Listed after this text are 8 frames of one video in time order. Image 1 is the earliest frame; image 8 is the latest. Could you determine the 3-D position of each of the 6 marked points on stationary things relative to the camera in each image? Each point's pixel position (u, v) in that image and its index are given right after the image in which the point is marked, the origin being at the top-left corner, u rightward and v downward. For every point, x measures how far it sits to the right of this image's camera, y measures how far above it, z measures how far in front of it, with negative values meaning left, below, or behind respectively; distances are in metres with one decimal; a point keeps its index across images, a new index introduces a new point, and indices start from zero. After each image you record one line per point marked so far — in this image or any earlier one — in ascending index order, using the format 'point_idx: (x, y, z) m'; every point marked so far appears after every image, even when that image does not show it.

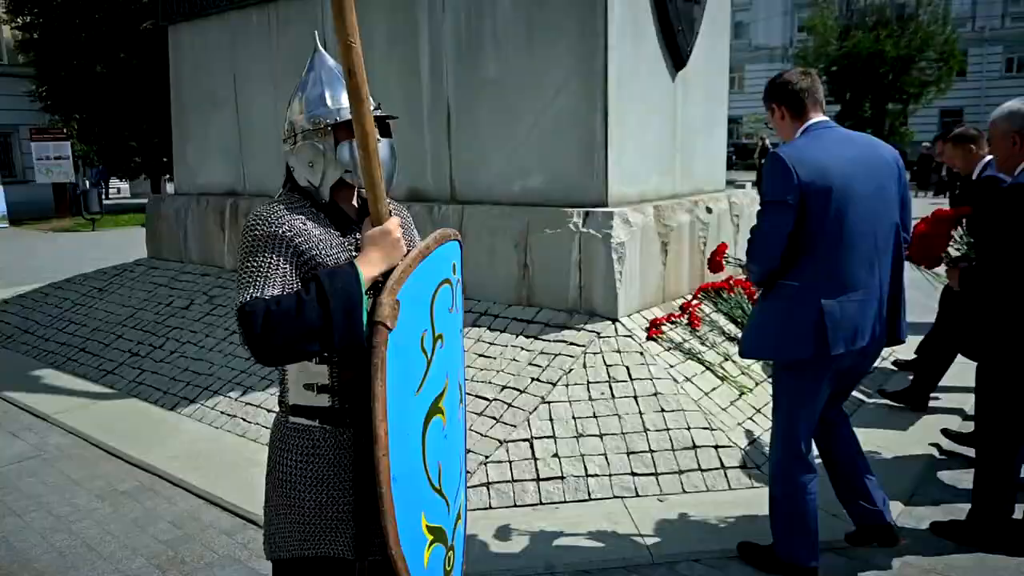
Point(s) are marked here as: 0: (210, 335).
0: (-2.7, -0.4, +6.3) m
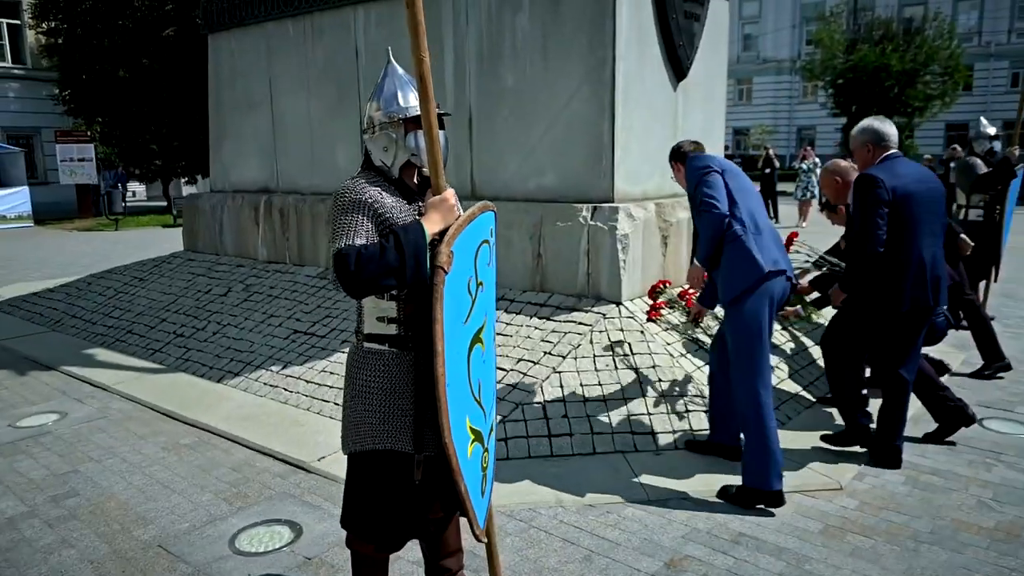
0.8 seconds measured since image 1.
0: (-2.5, -0.3, +6.9) m
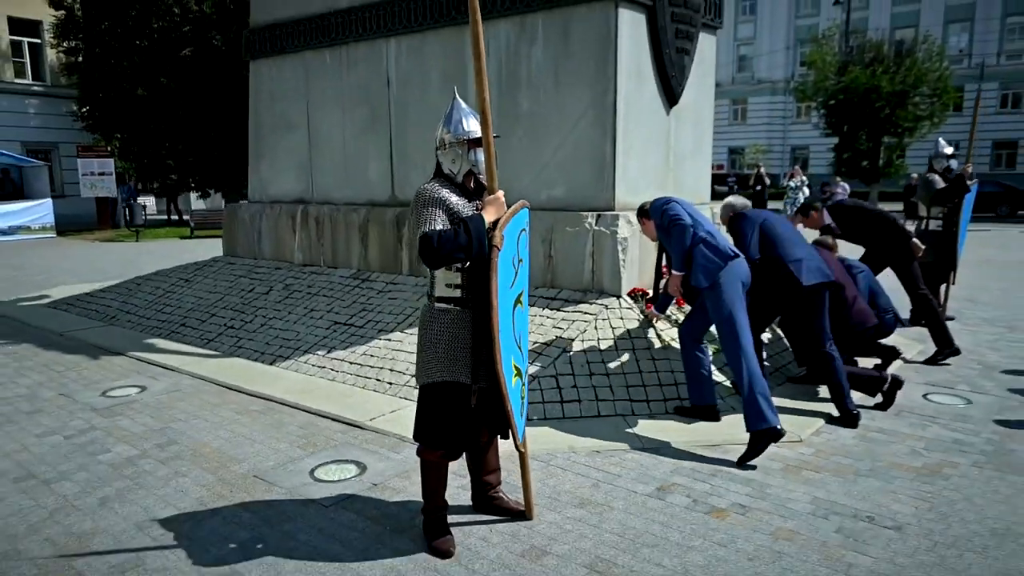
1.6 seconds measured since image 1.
0: (-2.4, -0.2, +7.8) m
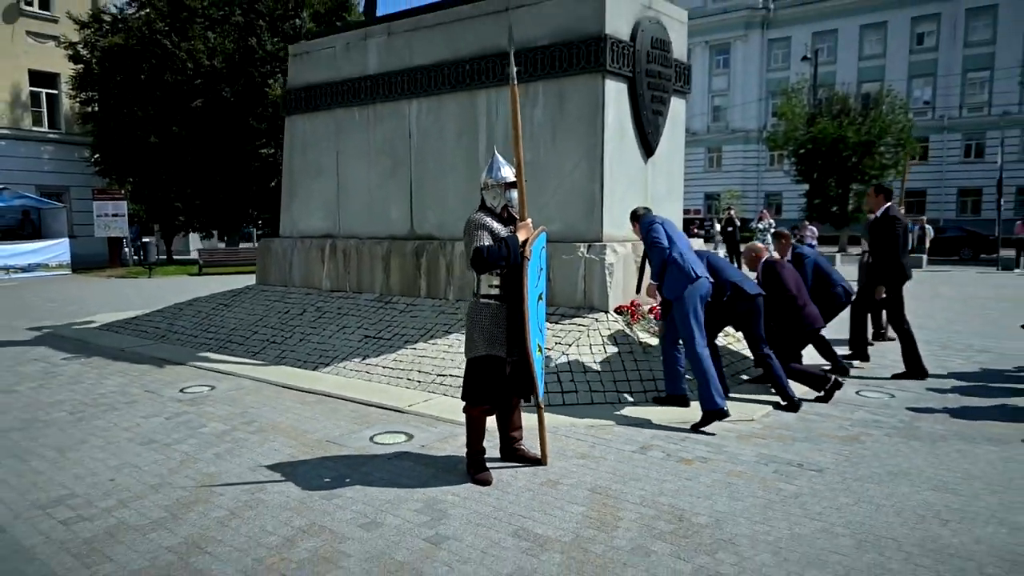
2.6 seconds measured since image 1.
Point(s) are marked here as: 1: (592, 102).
0: (-2.3, -0.5, +9.1) m
1: (+0.9, +2.1, +8.0) m
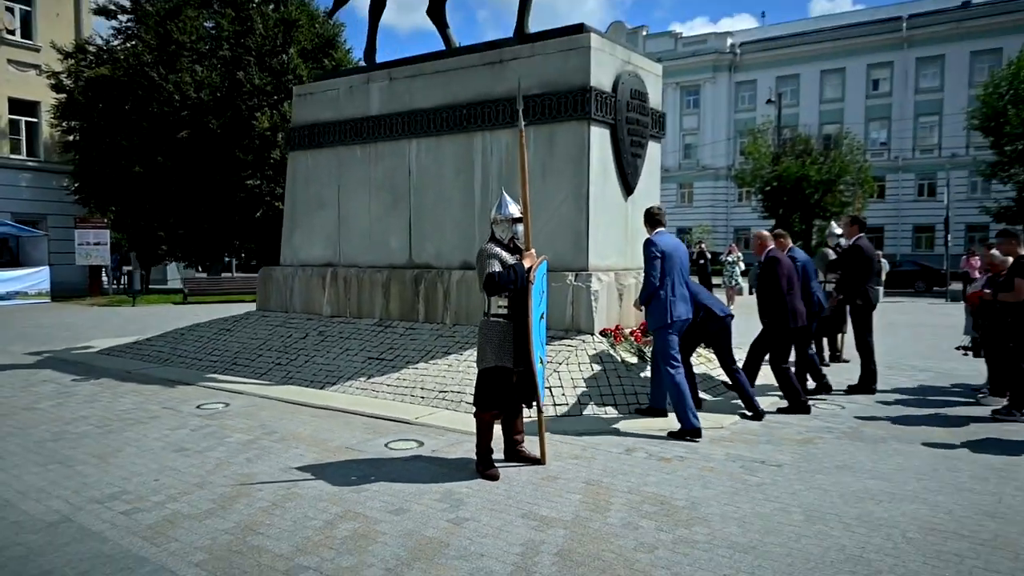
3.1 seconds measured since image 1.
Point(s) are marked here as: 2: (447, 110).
0: (-2.5, -0.9, +9.7) m
1: (+0.8, +1.8, +8.8) m
2: (-0.9, +2.5, +9.9) m
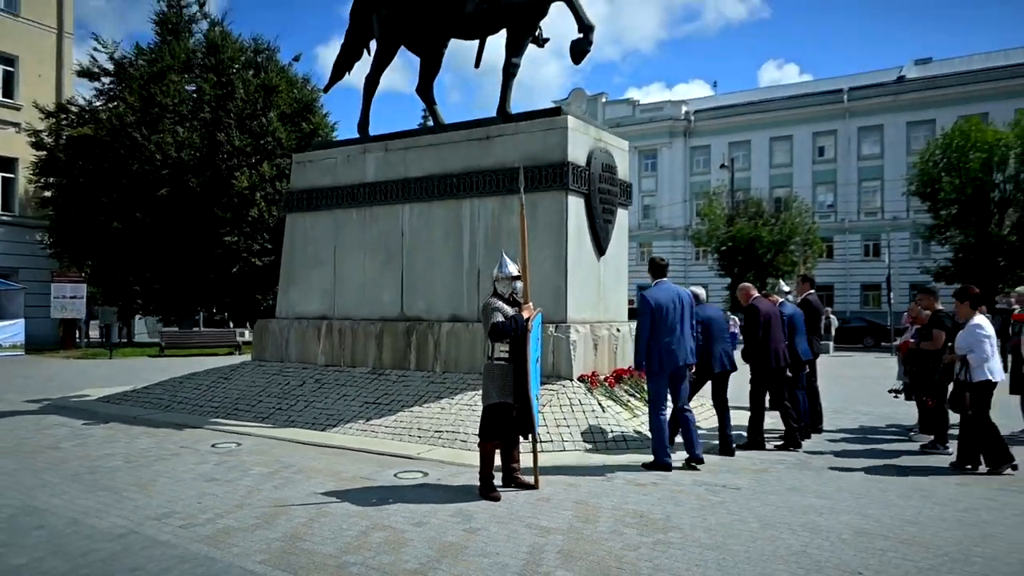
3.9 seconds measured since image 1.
0: (-2.7, -1.6, +10.5) m
1: (+0.6, +1.1, +10.0) m
2: (-1.1, +1.7, +11.0) m
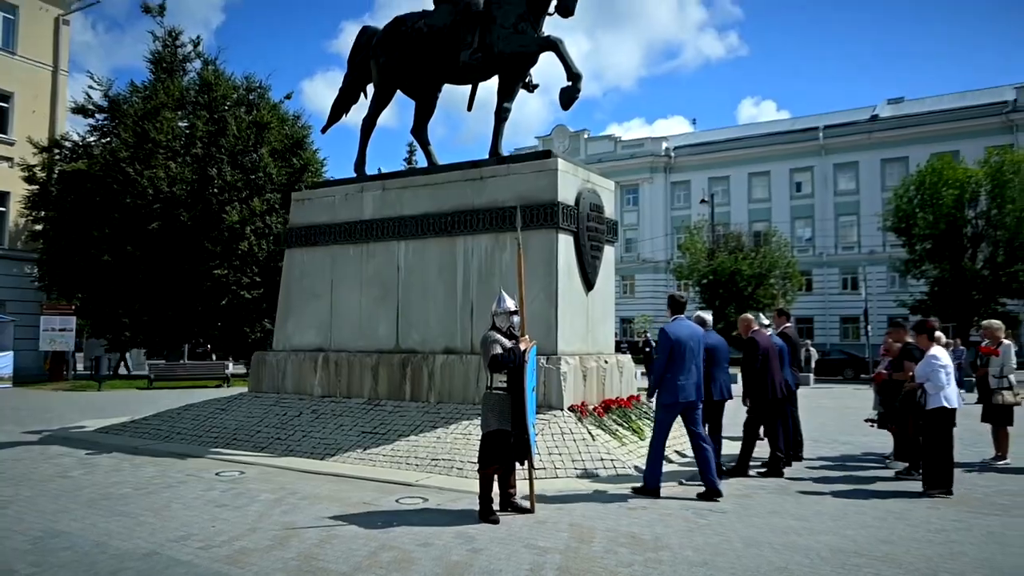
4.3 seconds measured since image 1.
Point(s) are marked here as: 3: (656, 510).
0: (-2.8, -2.1, +10.8) m
1: (+0.5, +0.6, +10.5) m
2: (-1.3, +1.1, +11.5) m
3: (+1.5, -2.3, +7.3) m
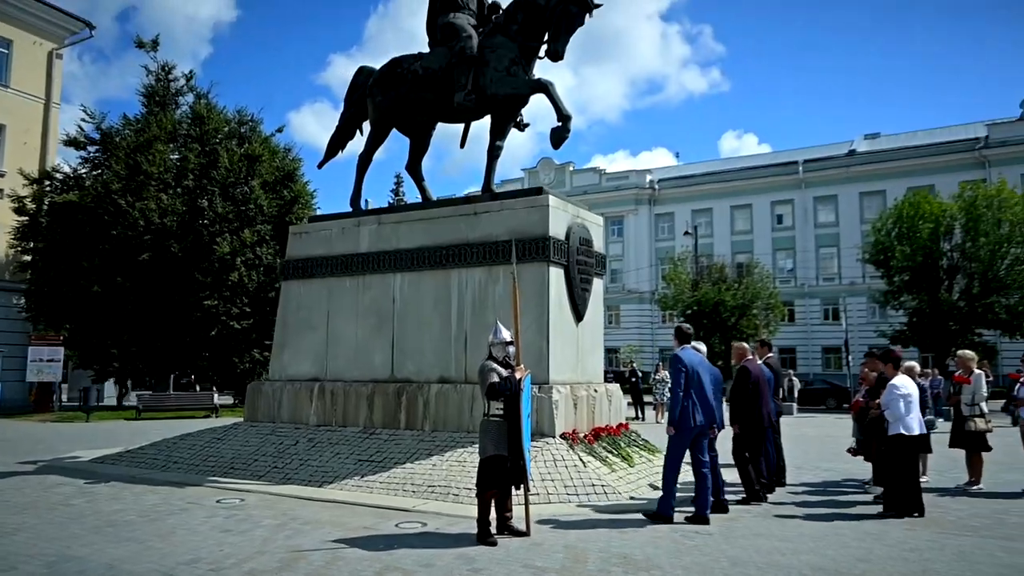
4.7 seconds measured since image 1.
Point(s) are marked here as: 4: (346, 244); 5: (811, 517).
0: (-2.9, -2.6, +11.0) m
1: (+0.4, +0.1, +10.9) m
2: (-1.4, +0.6, +11.9) m
3: (+1.4, -2.6, +7.6) m
4: (-3.0, +0.8, +12.9) m
5: (+3.6, -2.7, +8.5) m
